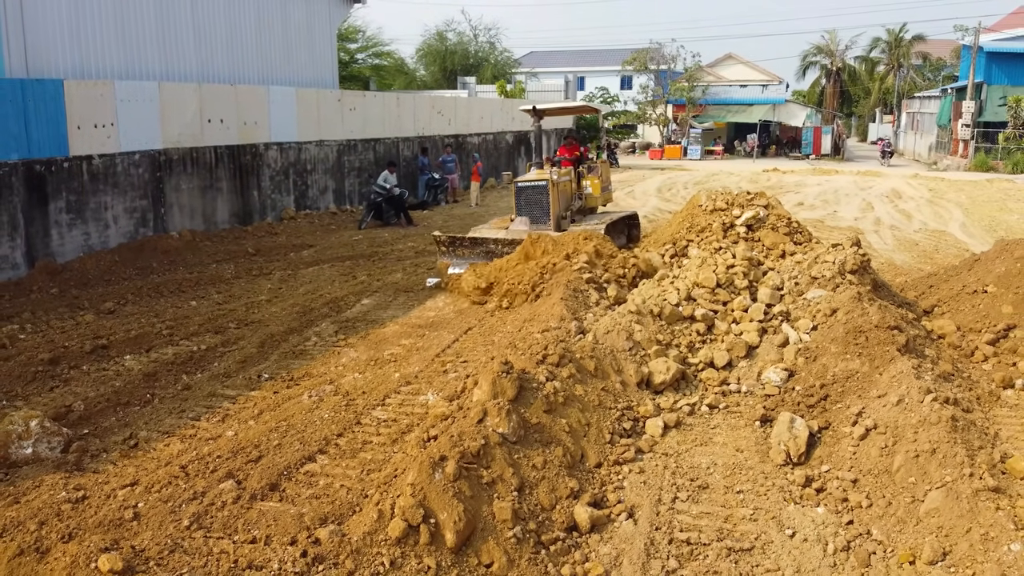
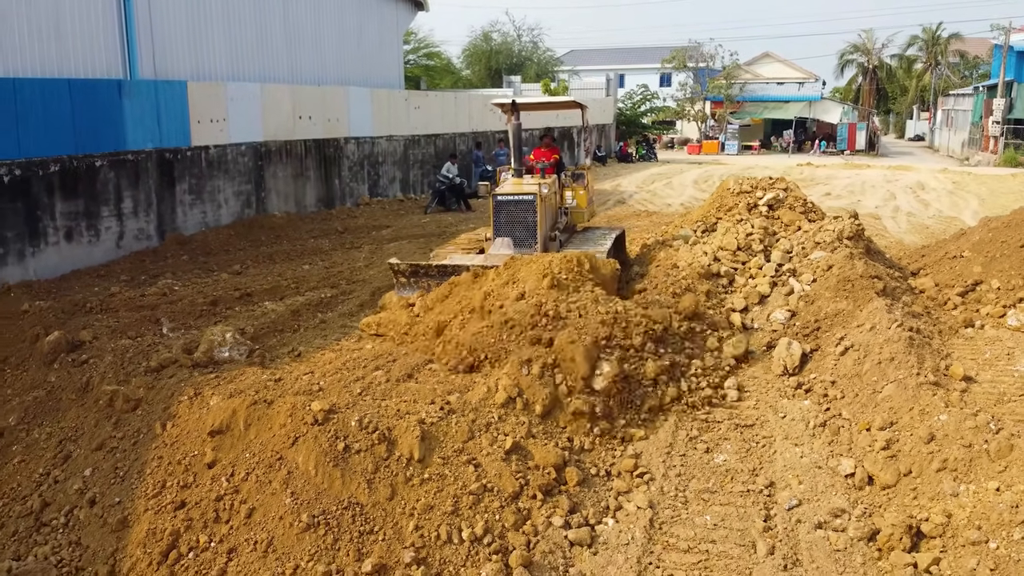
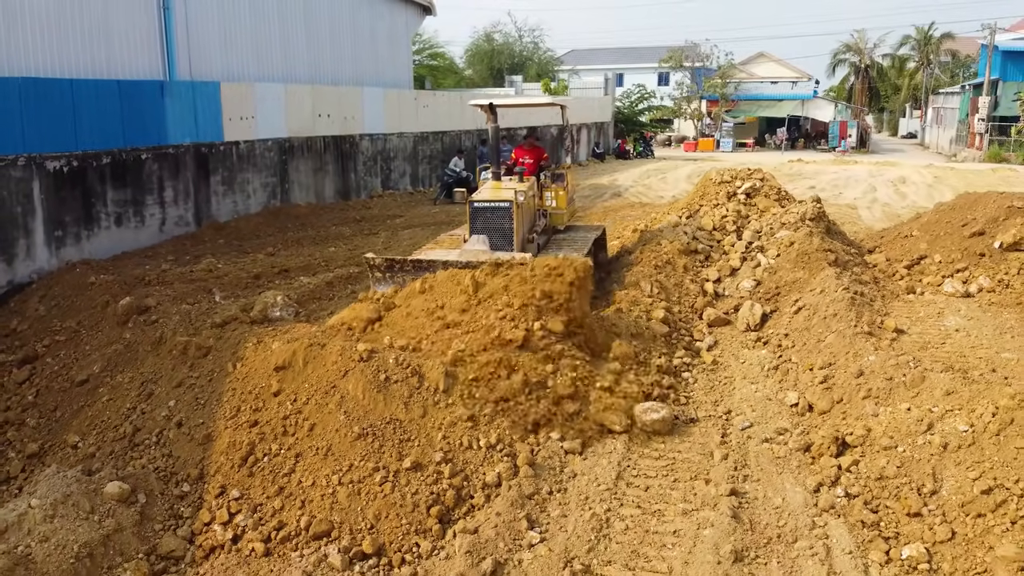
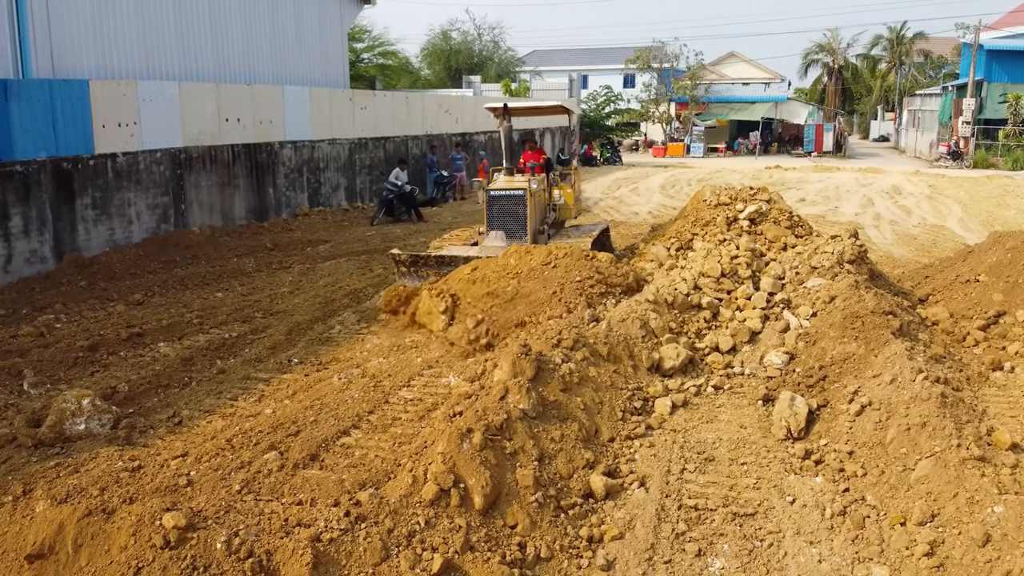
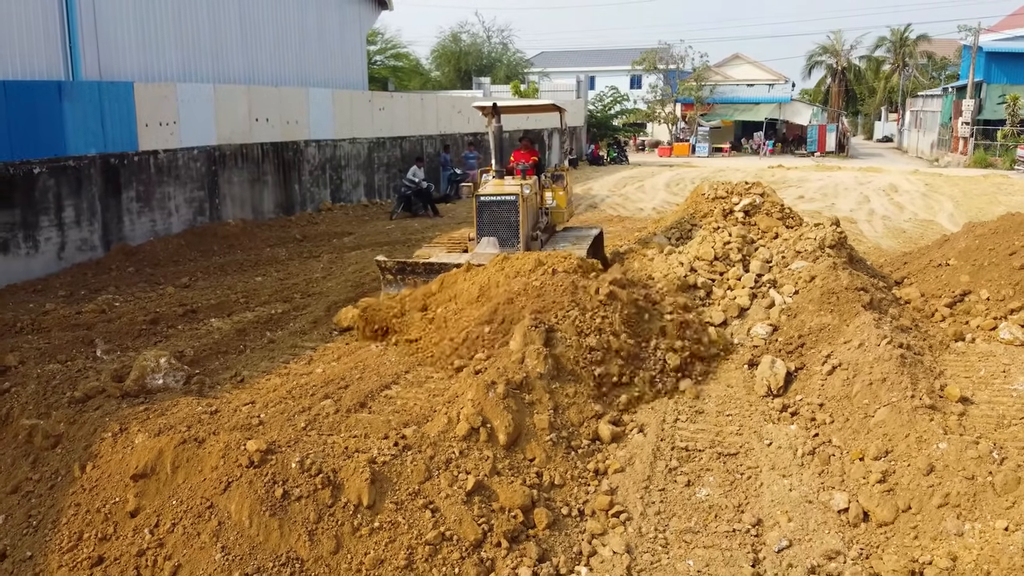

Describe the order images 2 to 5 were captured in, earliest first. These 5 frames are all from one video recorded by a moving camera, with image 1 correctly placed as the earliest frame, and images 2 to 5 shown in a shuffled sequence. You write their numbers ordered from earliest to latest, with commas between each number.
4, 5, 2, 3
